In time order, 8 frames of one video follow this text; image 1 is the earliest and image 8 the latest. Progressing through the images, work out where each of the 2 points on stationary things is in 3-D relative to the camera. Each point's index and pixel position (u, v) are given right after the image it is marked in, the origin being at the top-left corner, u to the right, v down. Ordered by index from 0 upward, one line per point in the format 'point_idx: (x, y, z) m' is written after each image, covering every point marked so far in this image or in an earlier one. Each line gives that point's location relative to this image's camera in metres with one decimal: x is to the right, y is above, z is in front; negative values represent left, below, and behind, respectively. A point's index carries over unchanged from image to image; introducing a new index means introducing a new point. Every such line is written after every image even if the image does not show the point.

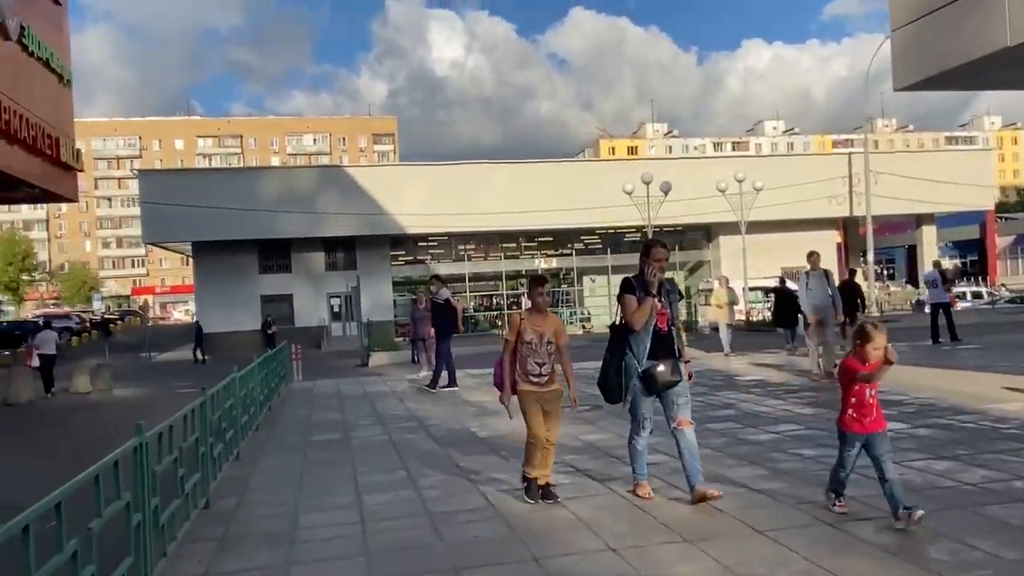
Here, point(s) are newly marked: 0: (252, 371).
0: (-4.6, -1.5, +14.6) m
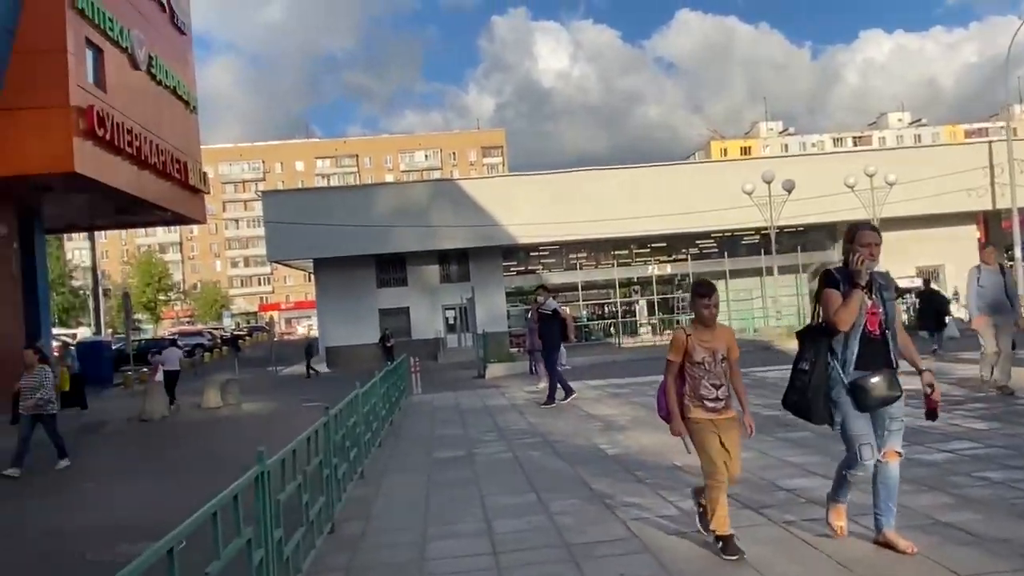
0: (-2.4, -1.7, +14.4) m
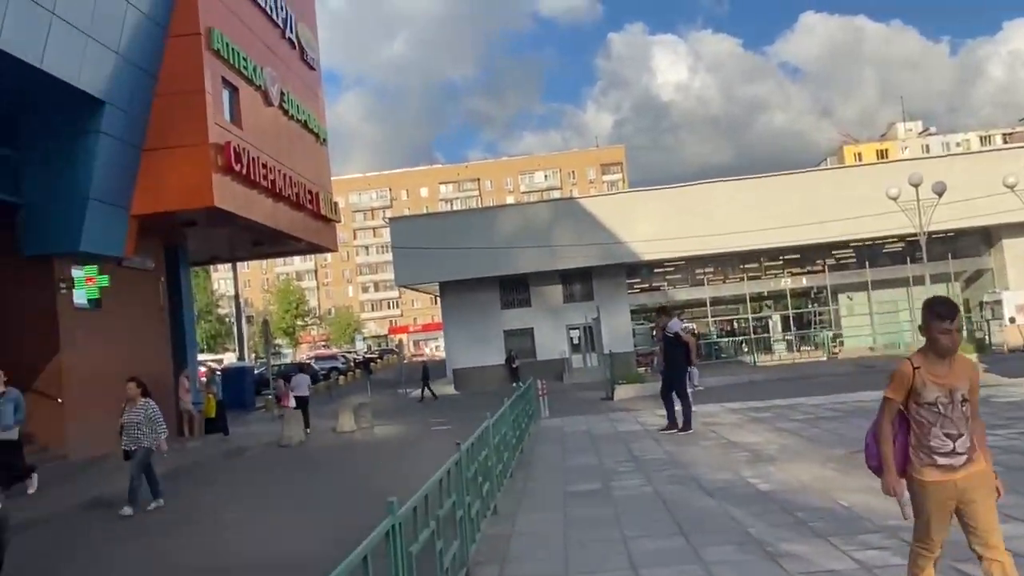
0: (-0.2, -2.1, +13.9) m
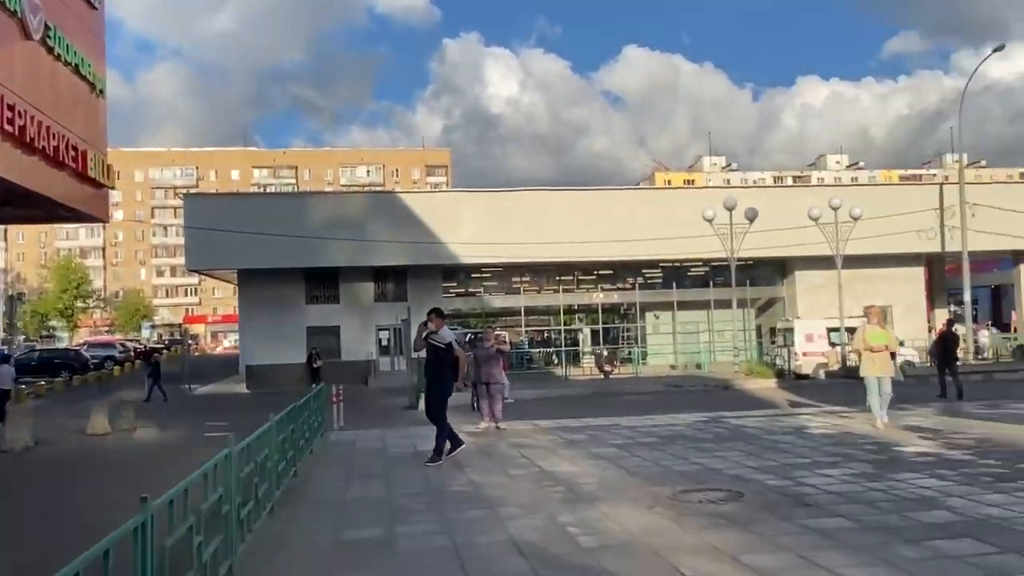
0: (-3.3, -1.9, +10.9) m
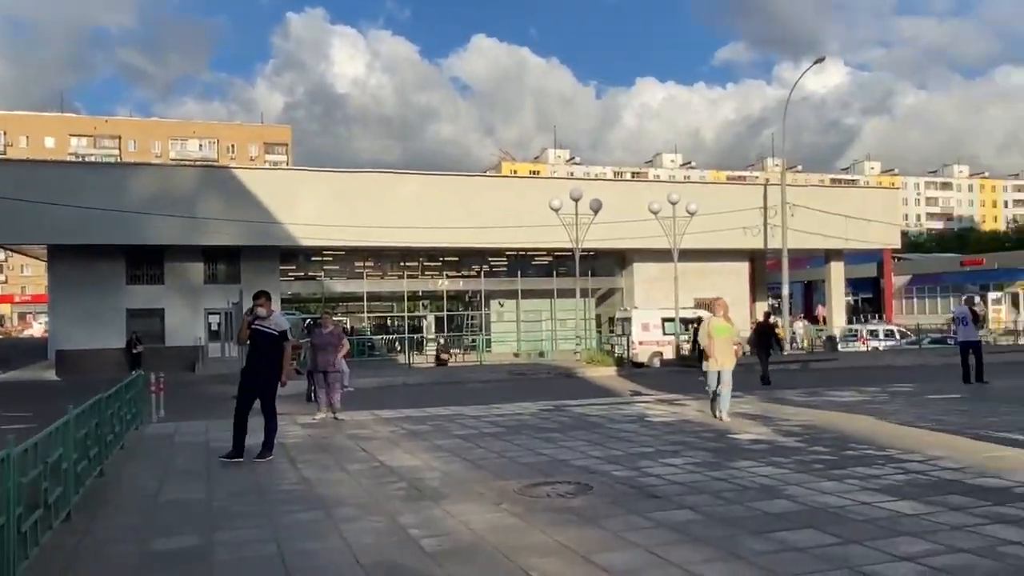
0: (-5.2, -1.6, +9.4) m
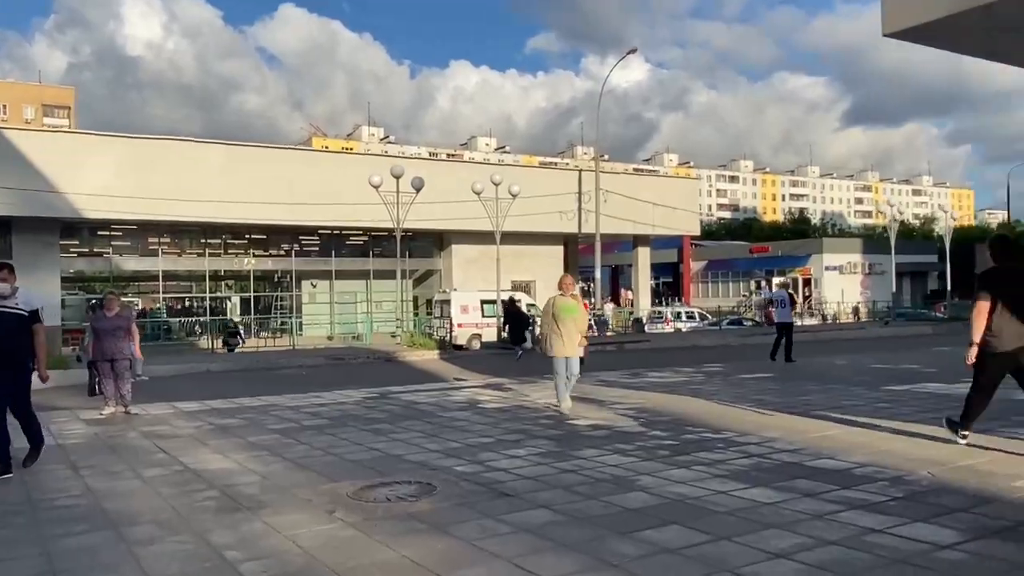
0: (-6.7, -1.4, +7.0) m
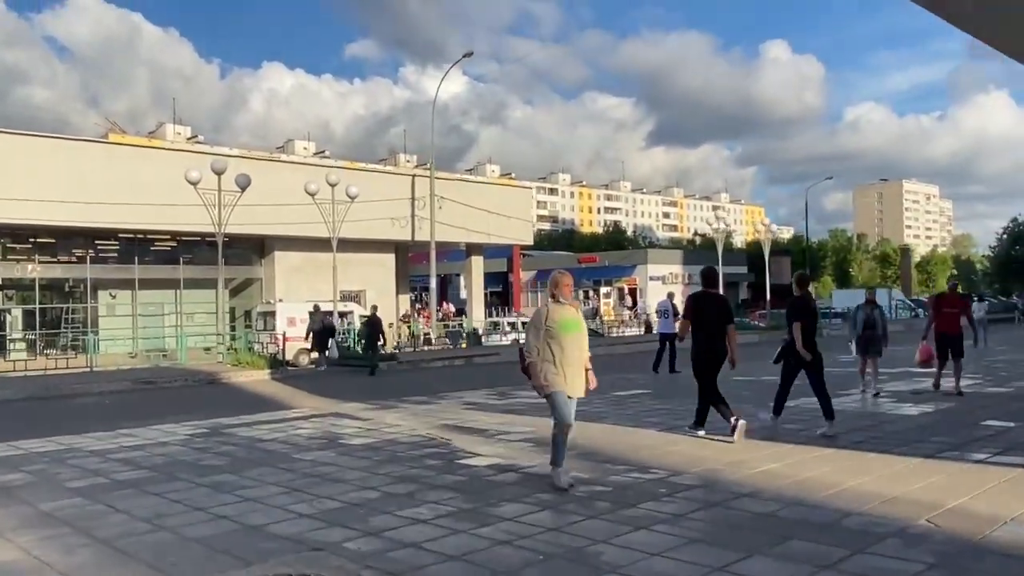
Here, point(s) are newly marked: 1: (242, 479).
0: (-6.6, -1.5, +3.1) m
1: (-3.7, -2.6, +11.2) m
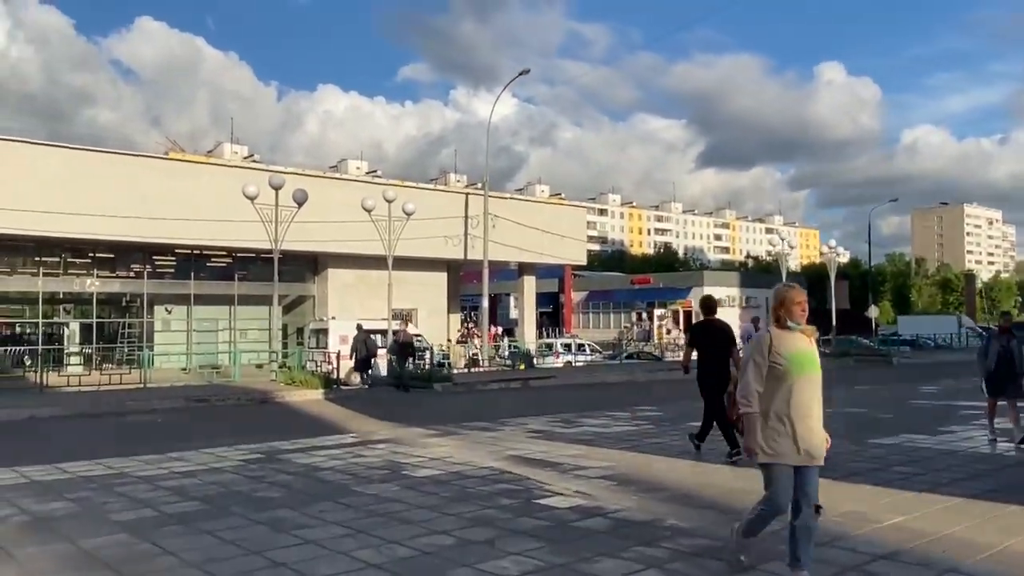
0: (-6.0, -1.4, +2.3) m
1: (-2.6, -2.8, +10.1) m
